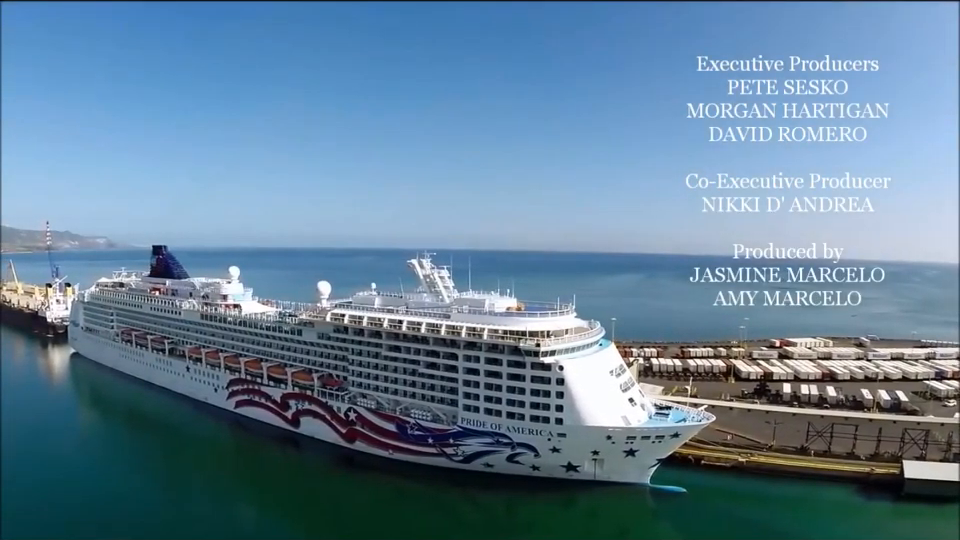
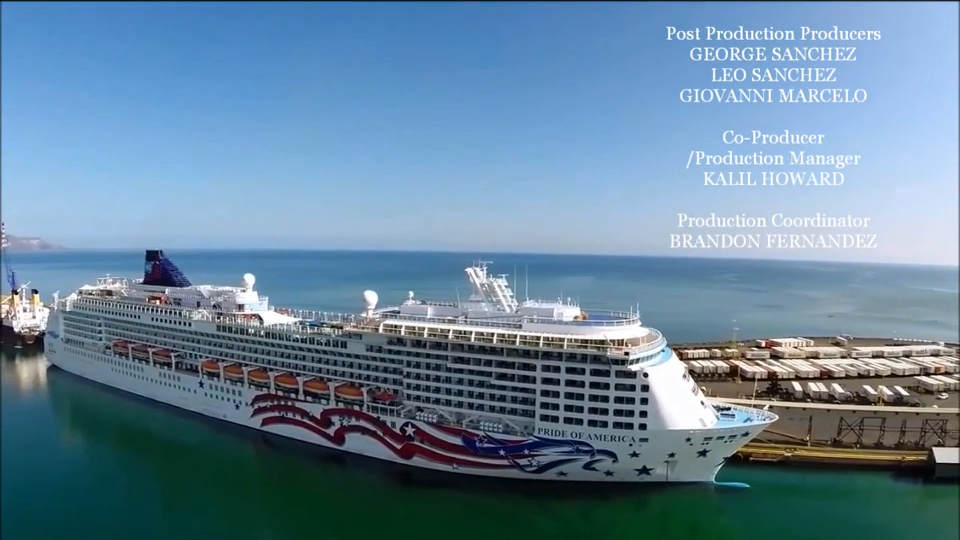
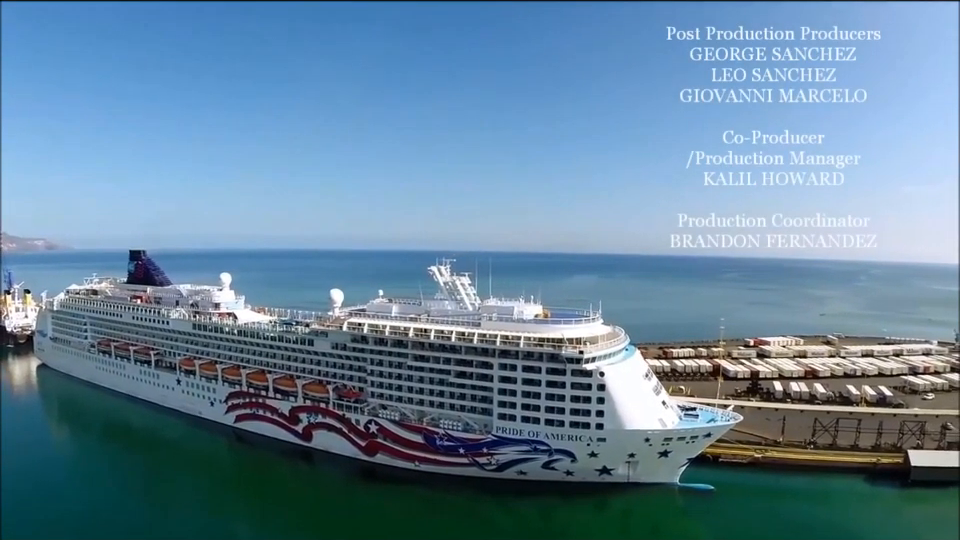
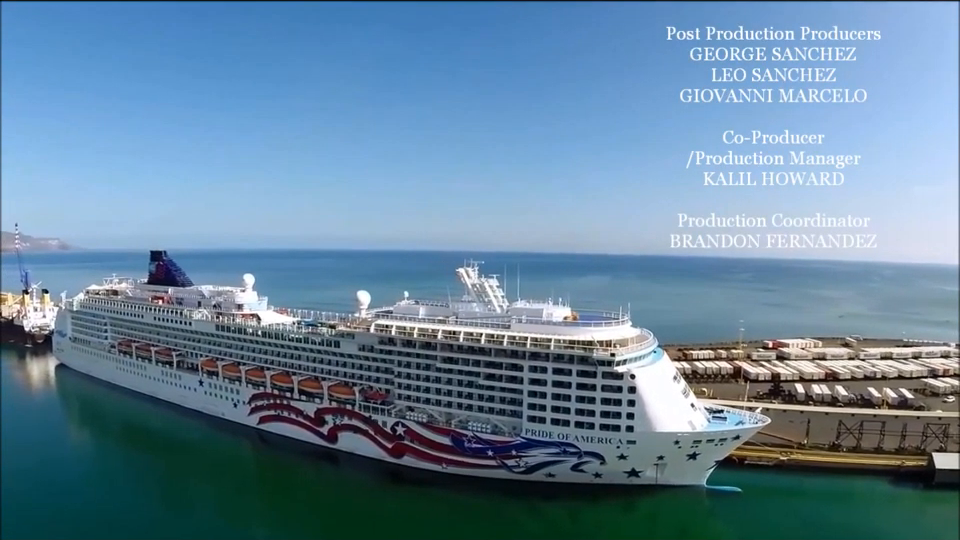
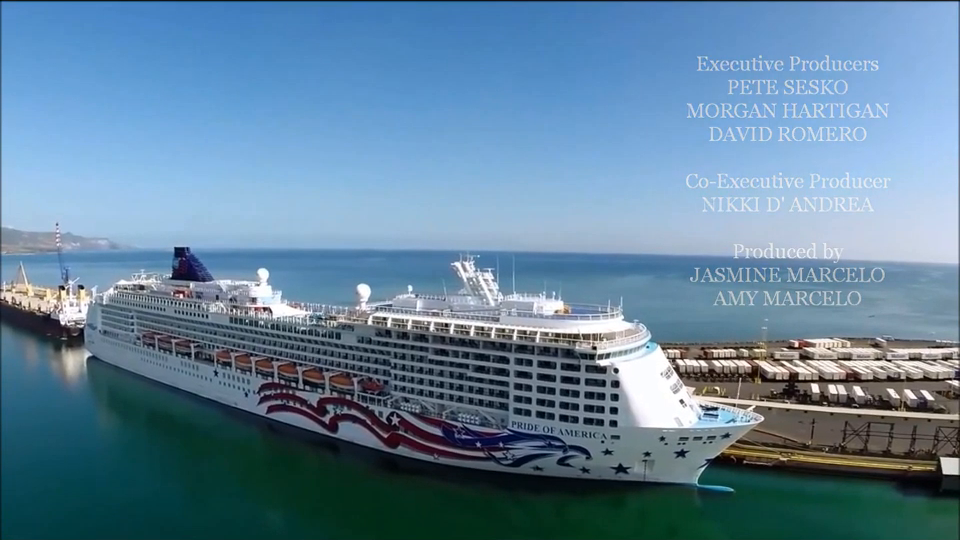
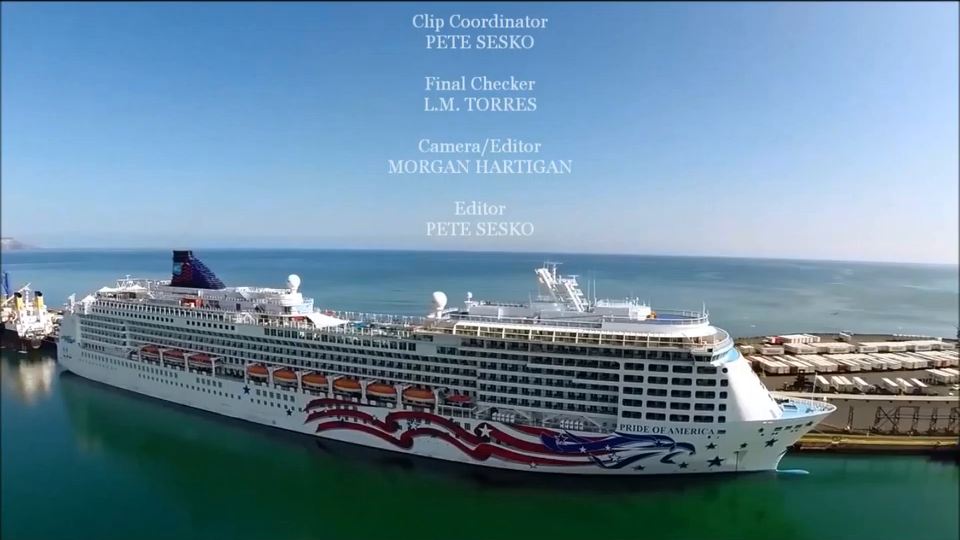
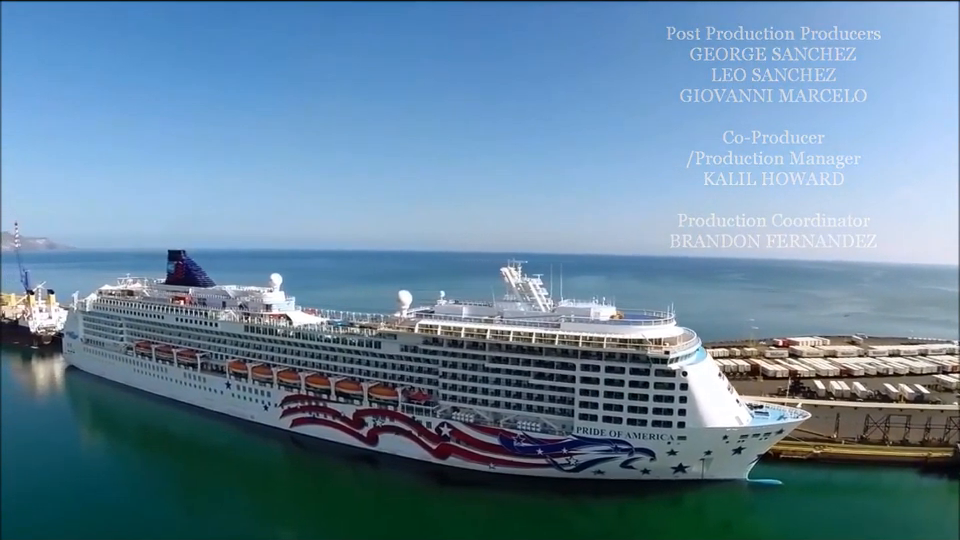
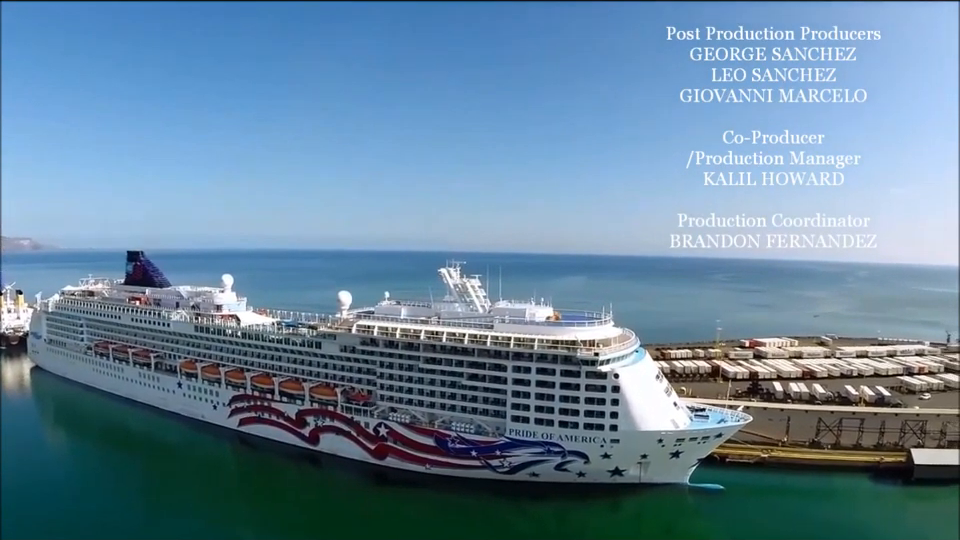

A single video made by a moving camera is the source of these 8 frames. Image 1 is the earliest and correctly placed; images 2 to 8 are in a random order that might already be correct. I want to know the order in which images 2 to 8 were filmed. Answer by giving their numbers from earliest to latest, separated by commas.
5, 3, 4, 8, 2, 7, 6
